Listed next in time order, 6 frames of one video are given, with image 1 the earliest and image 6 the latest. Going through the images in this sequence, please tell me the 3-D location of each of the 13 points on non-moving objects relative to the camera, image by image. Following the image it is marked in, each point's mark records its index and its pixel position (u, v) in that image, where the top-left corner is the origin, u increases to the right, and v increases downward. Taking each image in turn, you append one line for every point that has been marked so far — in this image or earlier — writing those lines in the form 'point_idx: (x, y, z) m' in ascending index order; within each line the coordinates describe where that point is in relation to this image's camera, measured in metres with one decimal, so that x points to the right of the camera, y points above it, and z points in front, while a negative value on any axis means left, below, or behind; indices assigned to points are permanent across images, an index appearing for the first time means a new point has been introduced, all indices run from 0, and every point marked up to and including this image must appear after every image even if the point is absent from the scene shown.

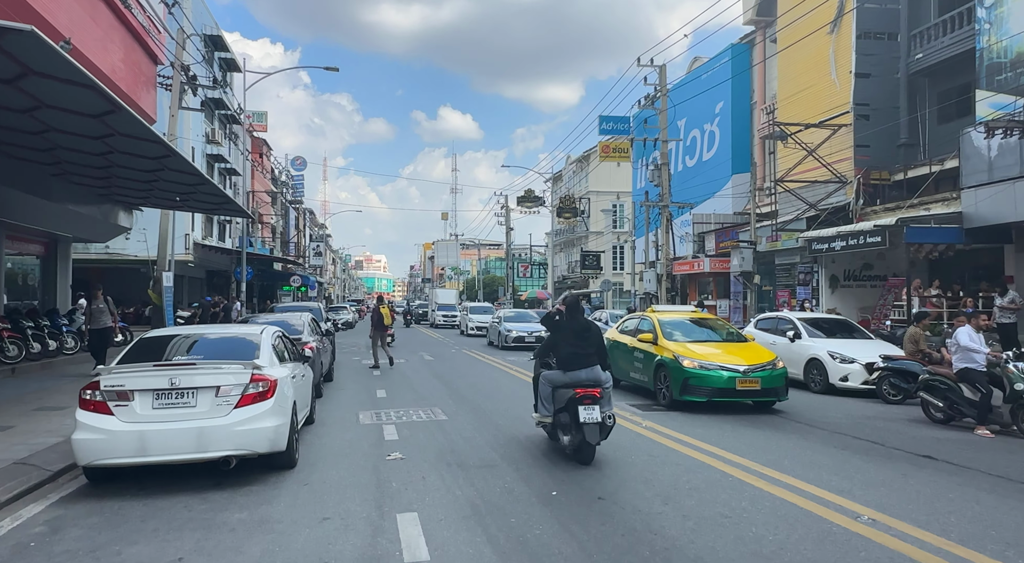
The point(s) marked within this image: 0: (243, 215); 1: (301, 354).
0: (-8.5, +2.1, +19.6) m
1: (-3.0, -1.0, +8.8) m
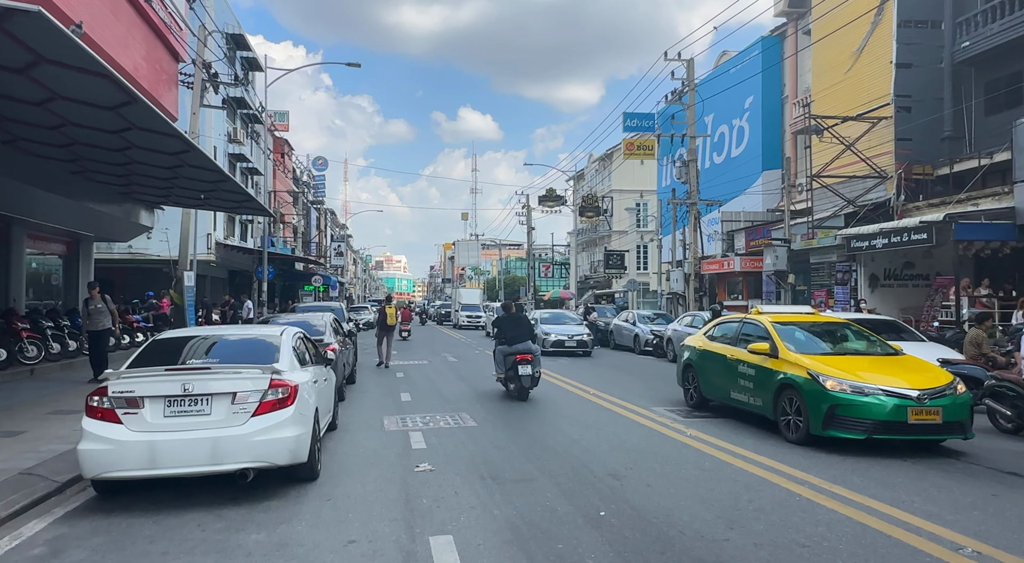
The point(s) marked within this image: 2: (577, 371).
0: (-7.7, +2.1, +19.3) m
1: (-2.5, -1.0, +8.4) m
2: (+1.6, -2.2, +15.2) m
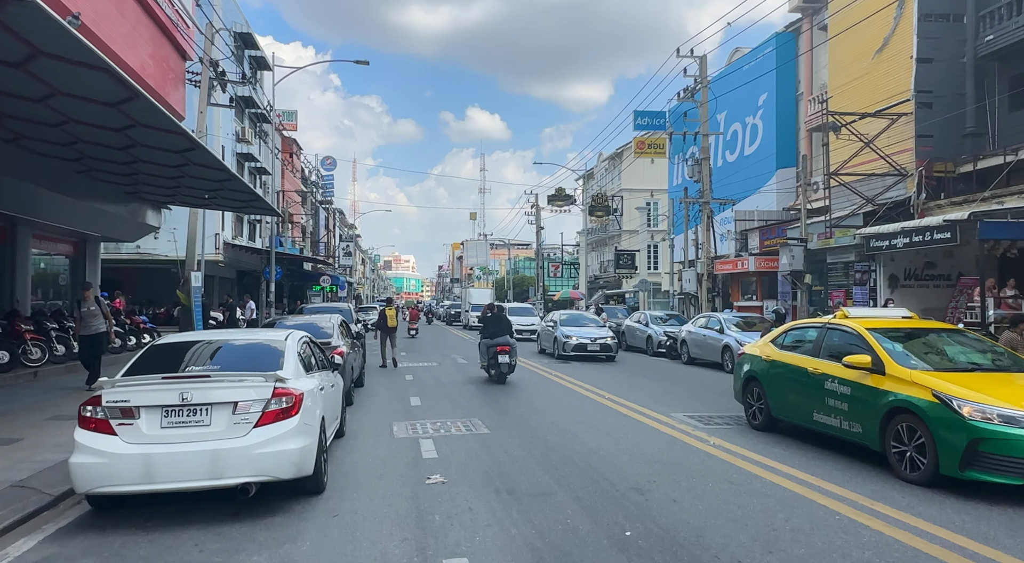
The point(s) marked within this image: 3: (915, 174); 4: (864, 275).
0: (-7.3, +2.1, +19.1) m
1: (-2.3, -1.0, +8.0) m
2: (+1.9, -2.2, +14.8) m
3: (+12.1, +3.2, +18.8) m
4: (+11.0, +0.2, +19.5) m
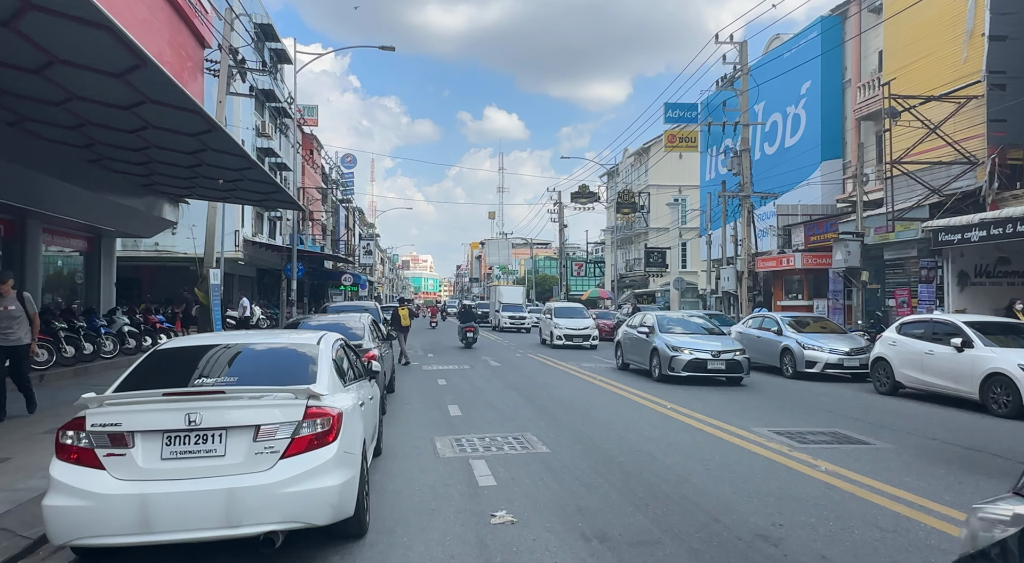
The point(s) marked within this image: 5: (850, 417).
0: (-6.3, +2.2, +18.1) m
1: (-1.6, -1.0, +6.9) m
2: (+2.8, -2.2, +13.5) m
3: (+13.1, +3.3, +17.2) m
4: (+12.0, +0.3, +17.9) m
5: (+5.0, -2.0, +9.3) m
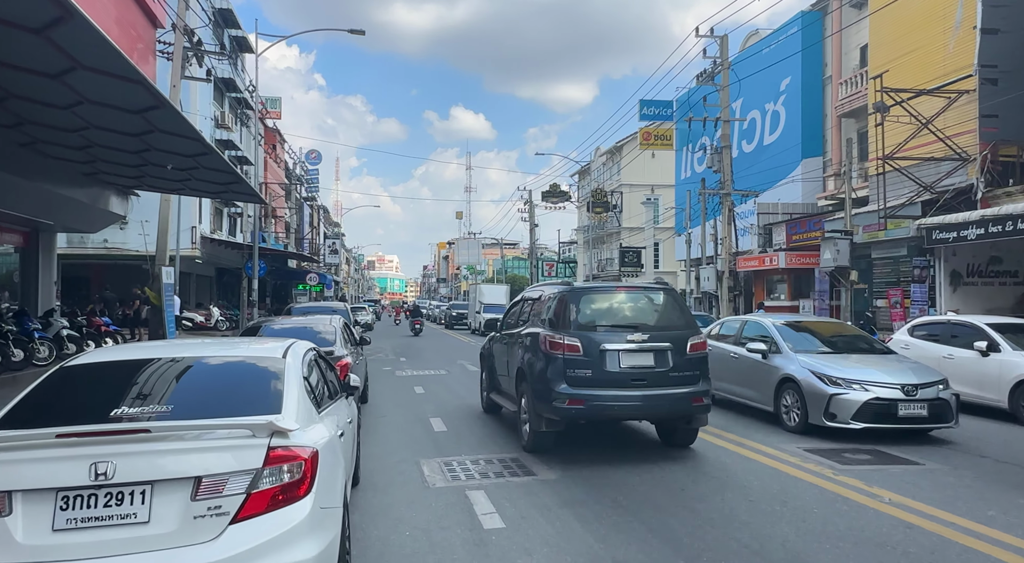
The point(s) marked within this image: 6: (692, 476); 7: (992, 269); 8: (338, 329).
0: (-6.8, +2.2, +16.6) m
1: (-1.5, -0.9, +5.7) m
2: (+2.5, -2.1, +12.6) m
3: (+12.6, +3.3, +16.8) m
4: (+11.5, +0.3, +17.5) m
5: (+5.0, -2.0, +8.5) m
6: (+1.8, -1.9, +6.2) m
7: (+12.9, +0.4, +16.8) m
8: (-2.7, -0.7, +9.5) m
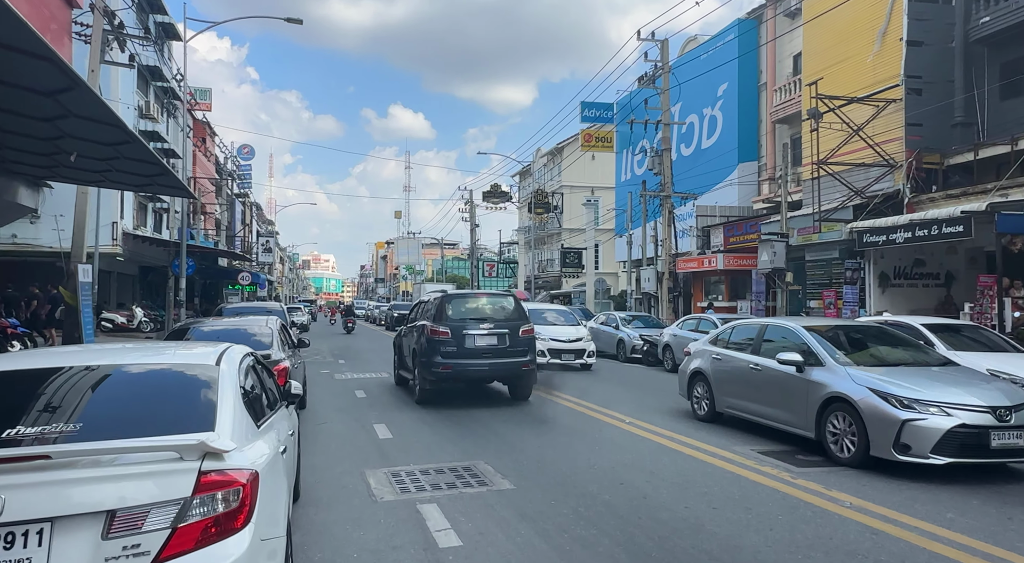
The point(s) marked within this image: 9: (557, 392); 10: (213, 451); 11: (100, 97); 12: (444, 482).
0: (-8.2, +2.2, +15.6) m
1: (-1.9, -0.9, +5.2) m
2: (+1.4, -2.1, +12.4) m
3: (+11.1, +3.3, +17.6) m
4: (+9.9, +0.3, +18.2) m
5: (+4.3, -2.0, +8.6) m
6: (+1.4, -1.9, +6.0) m
7: (+11.4, +0.3, +17.6) m
8: (-3.4, -0.7, +8.9) m
9: (+0.8, -2.1, +12.6) m
10: (-1.3, -0.7, +2.7) m
11: (-6.0, +2.7, +9.1) m
12: (-0.7, -2.0, +6.2) m
